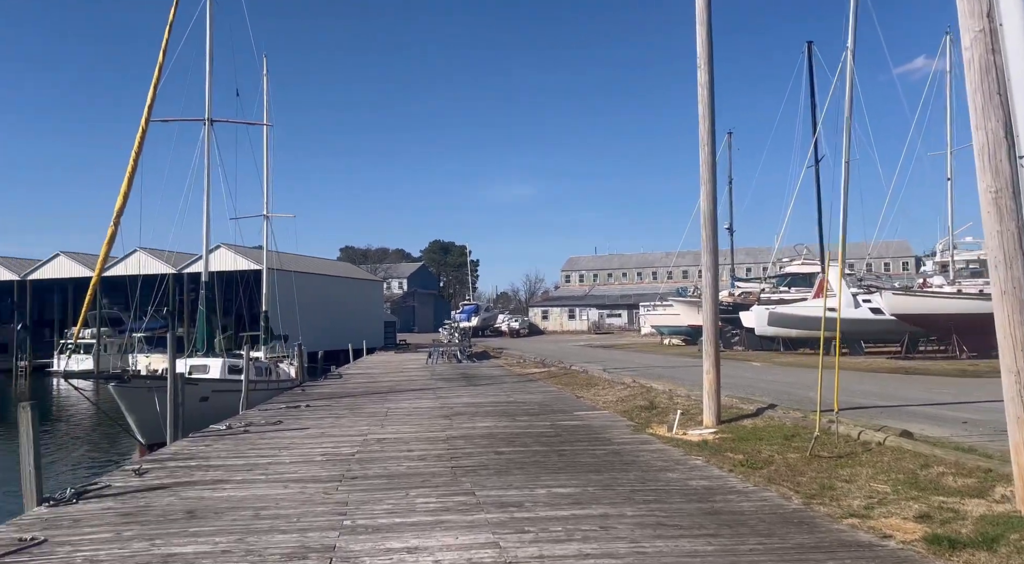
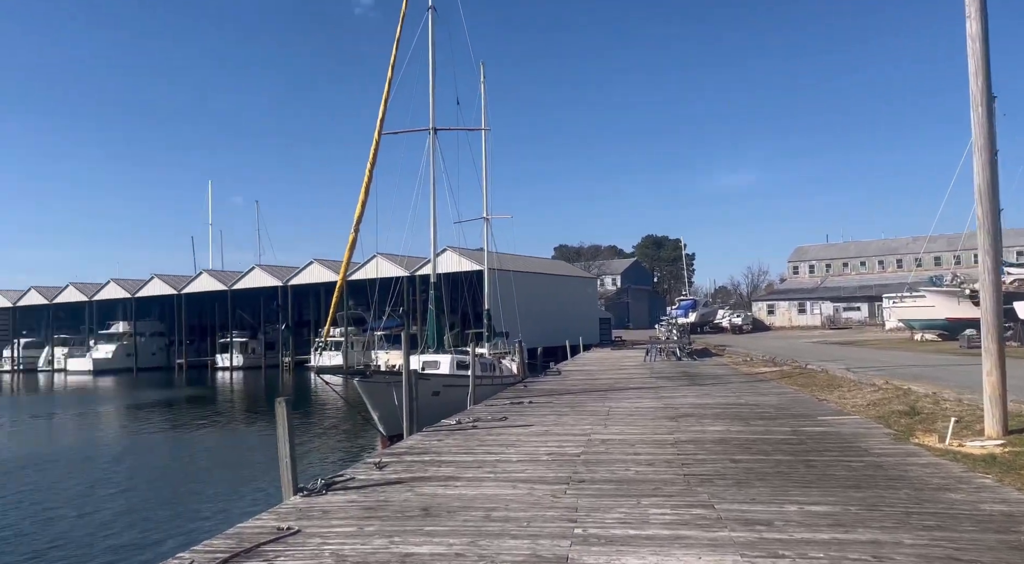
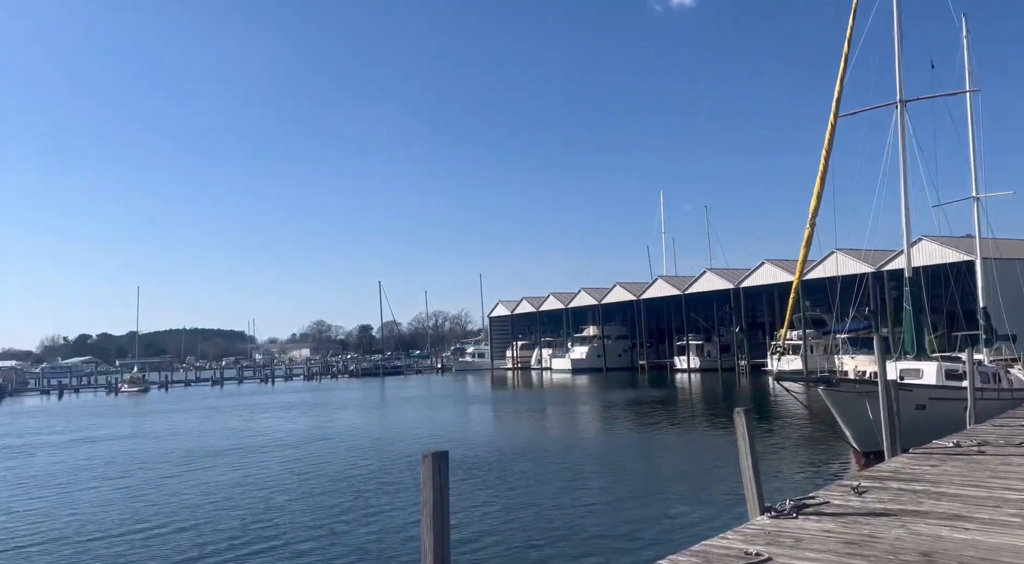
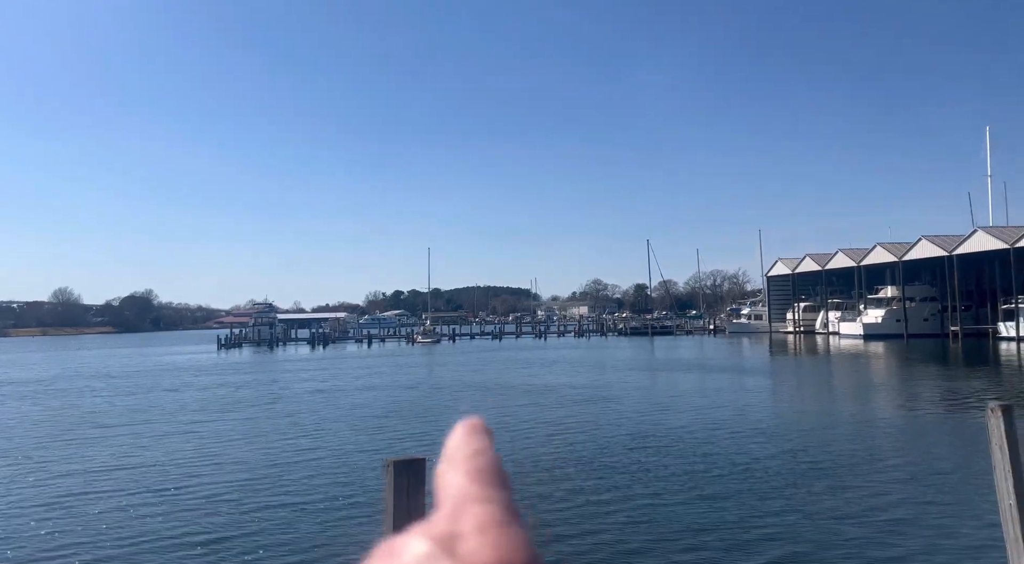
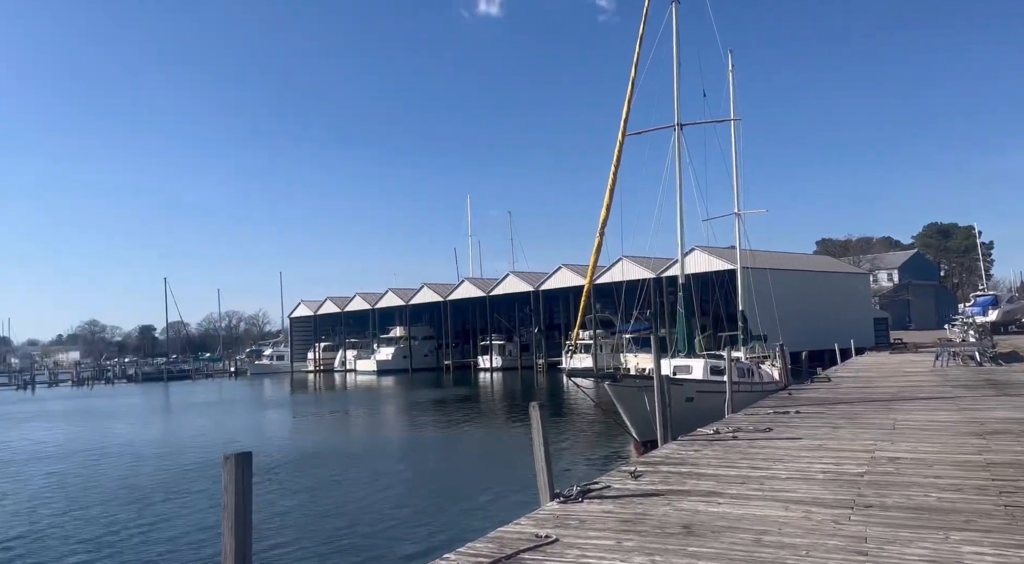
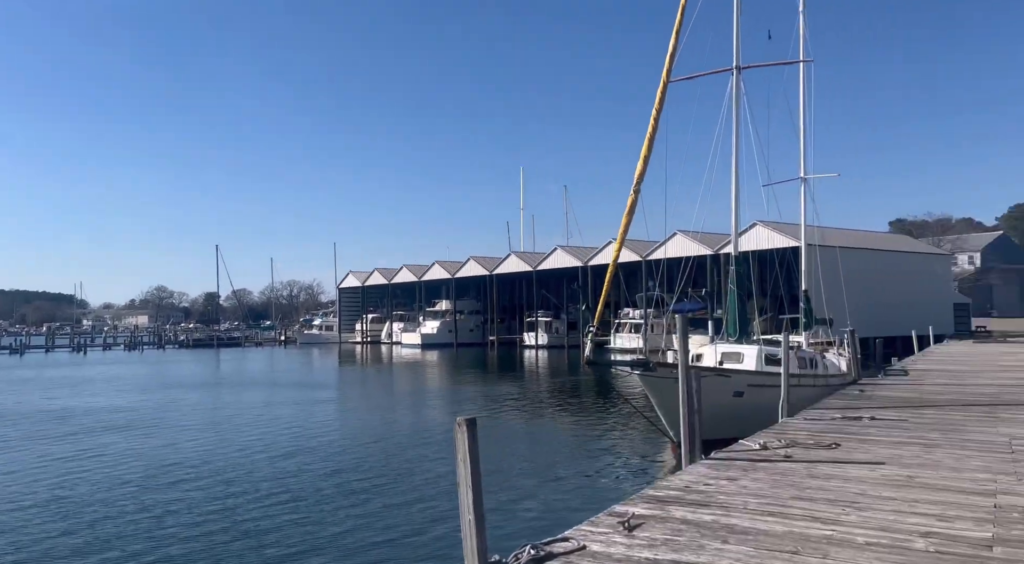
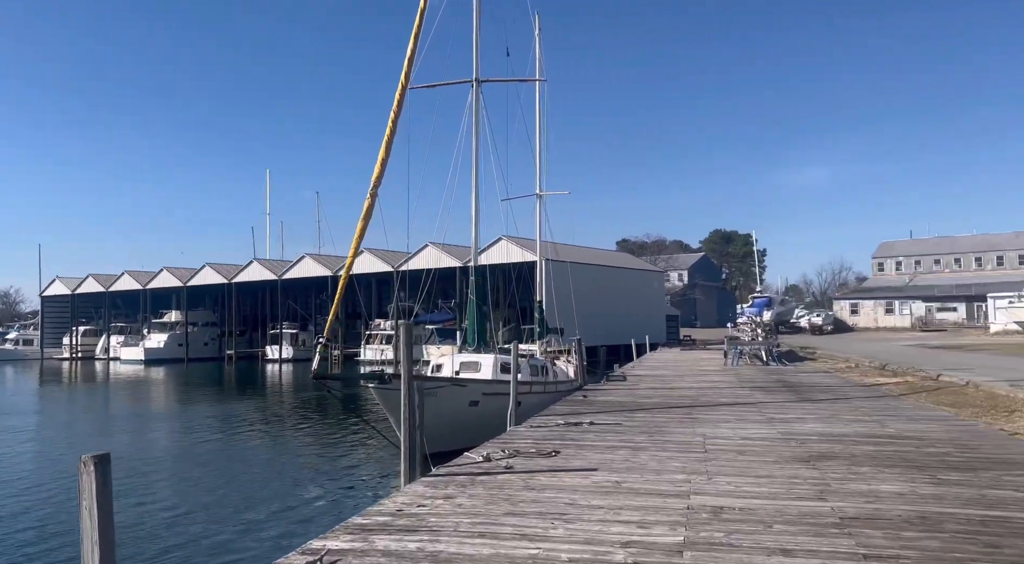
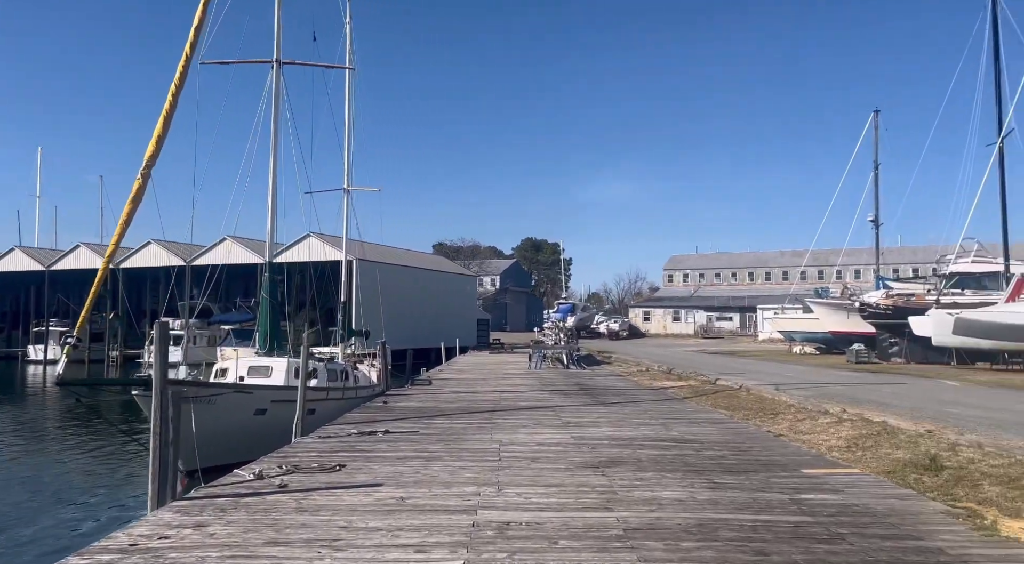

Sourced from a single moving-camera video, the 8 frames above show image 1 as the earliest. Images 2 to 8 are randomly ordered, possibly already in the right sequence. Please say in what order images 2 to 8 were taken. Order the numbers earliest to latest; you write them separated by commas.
2, 5, 3, 4, 6, 7, 8
